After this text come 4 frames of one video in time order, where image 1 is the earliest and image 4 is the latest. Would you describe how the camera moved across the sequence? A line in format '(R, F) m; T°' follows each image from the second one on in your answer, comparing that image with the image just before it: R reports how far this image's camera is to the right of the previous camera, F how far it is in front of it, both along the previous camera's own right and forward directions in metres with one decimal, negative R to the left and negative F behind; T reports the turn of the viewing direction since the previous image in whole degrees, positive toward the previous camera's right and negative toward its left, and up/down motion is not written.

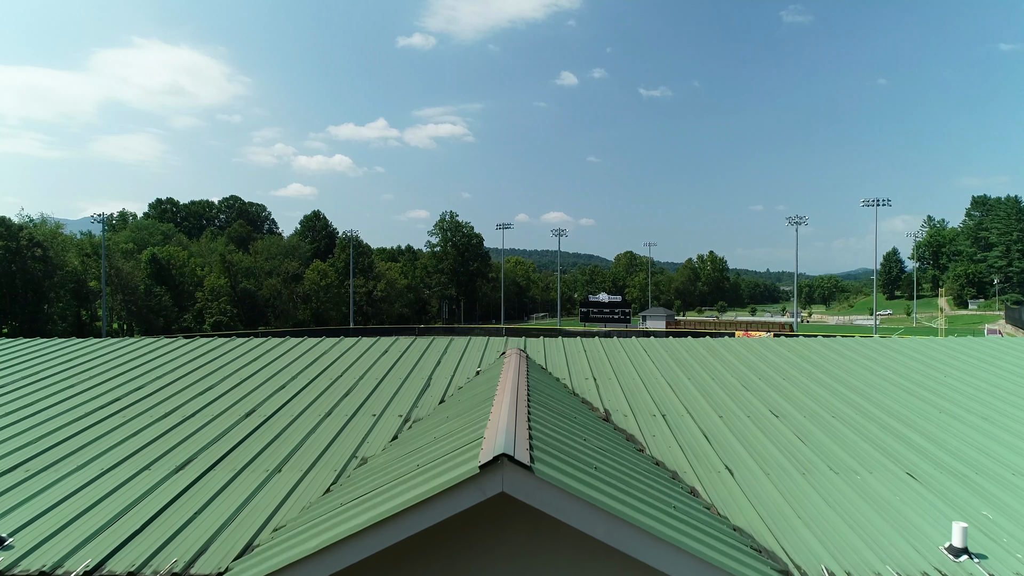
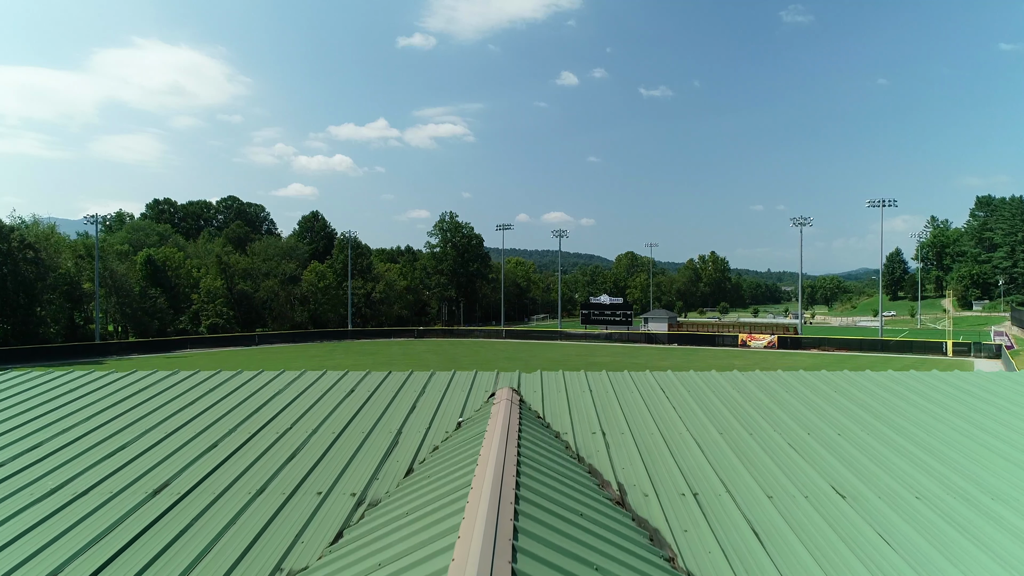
(0.0, +0.8) m; 0°
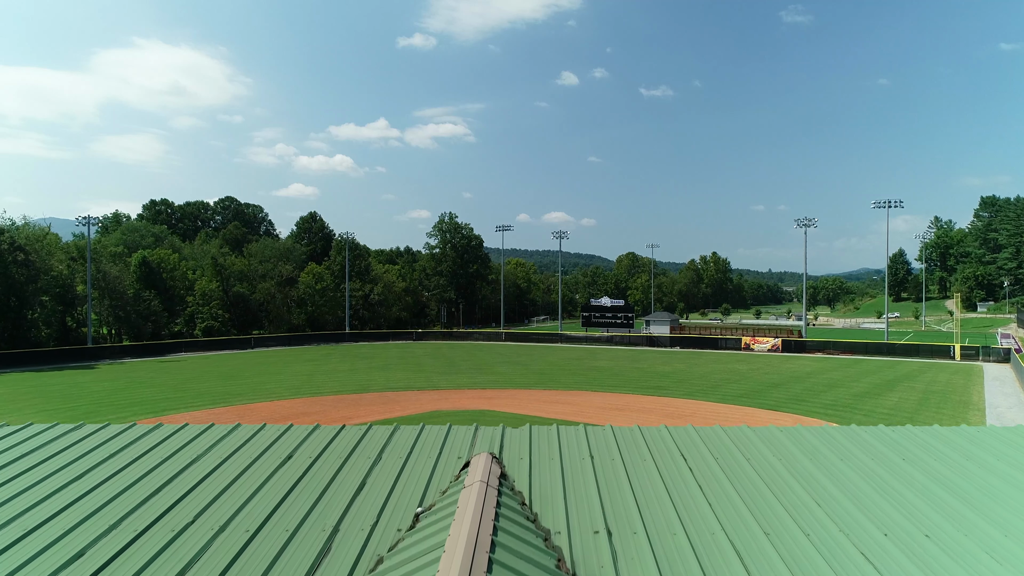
(+0.1, +0.8) m; 0°
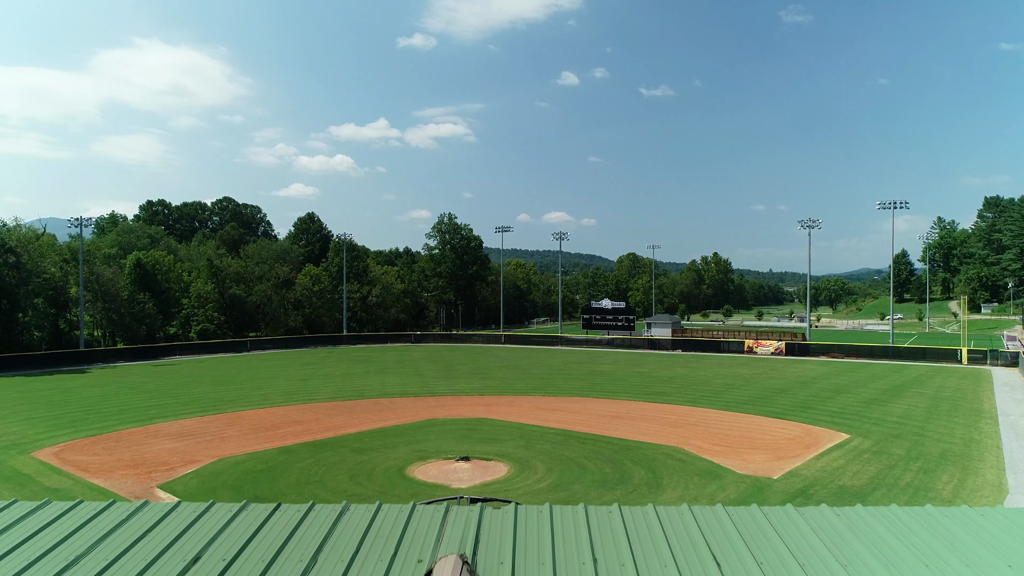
(+0.1, +0.7) m; 0°
